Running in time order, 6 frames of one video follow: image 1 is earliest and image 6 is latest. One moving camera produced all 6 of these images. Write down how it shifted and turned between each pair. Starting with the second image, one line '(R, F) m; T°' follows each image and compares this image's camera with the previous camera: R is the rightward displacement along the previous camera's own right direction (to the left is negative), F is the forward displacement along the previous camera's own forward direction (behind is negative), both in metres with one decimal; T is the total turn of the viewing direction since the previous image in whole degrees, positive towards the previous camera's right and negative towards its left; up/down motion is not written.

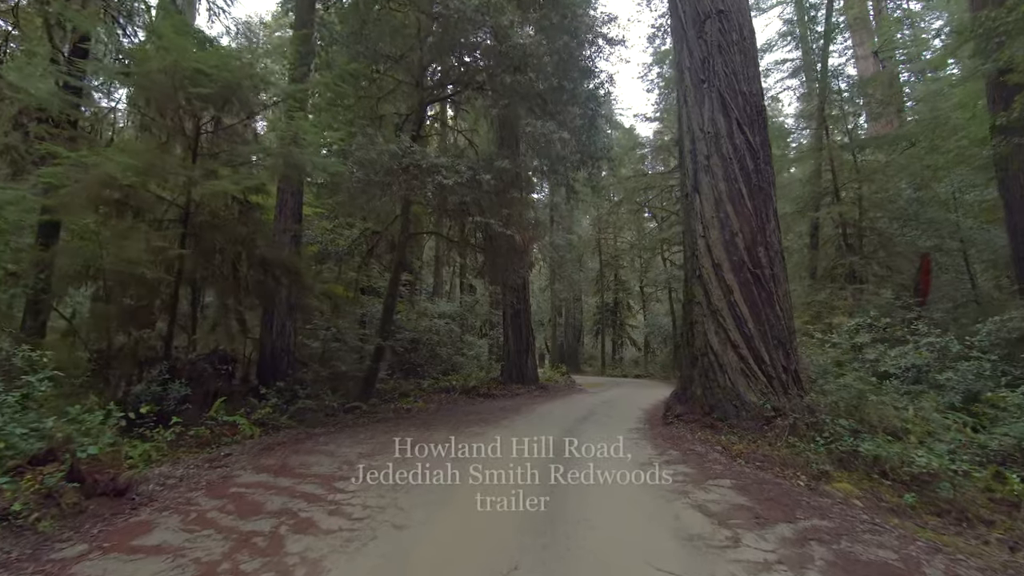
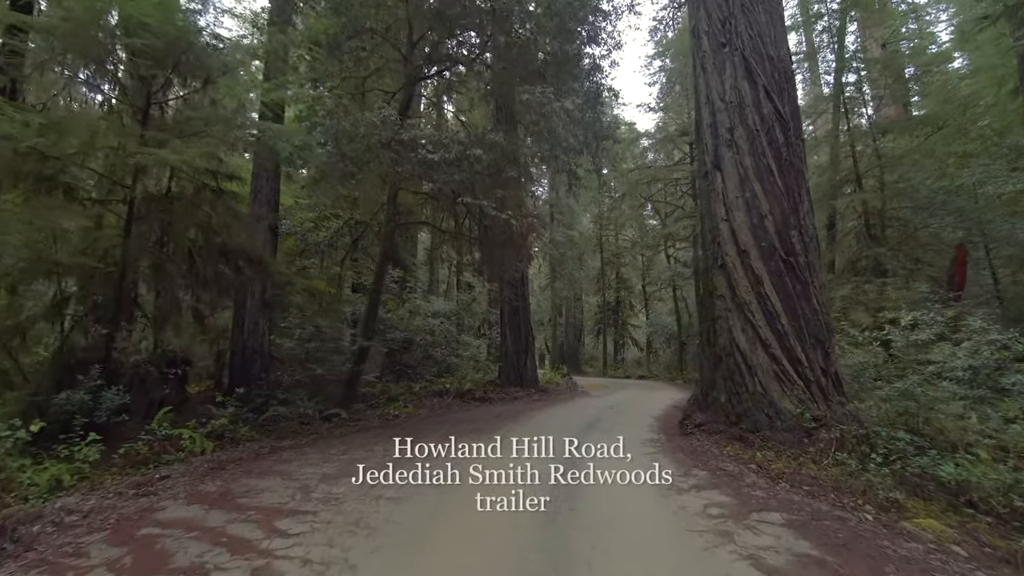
(+0.1, +1.1) m; 0°
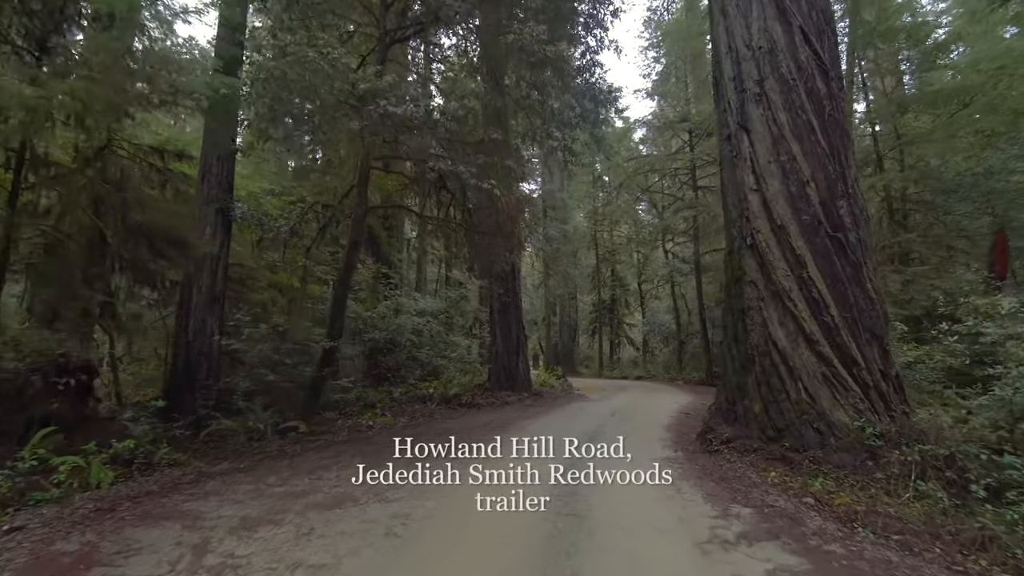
(+0.1, +1.4) m; +1°
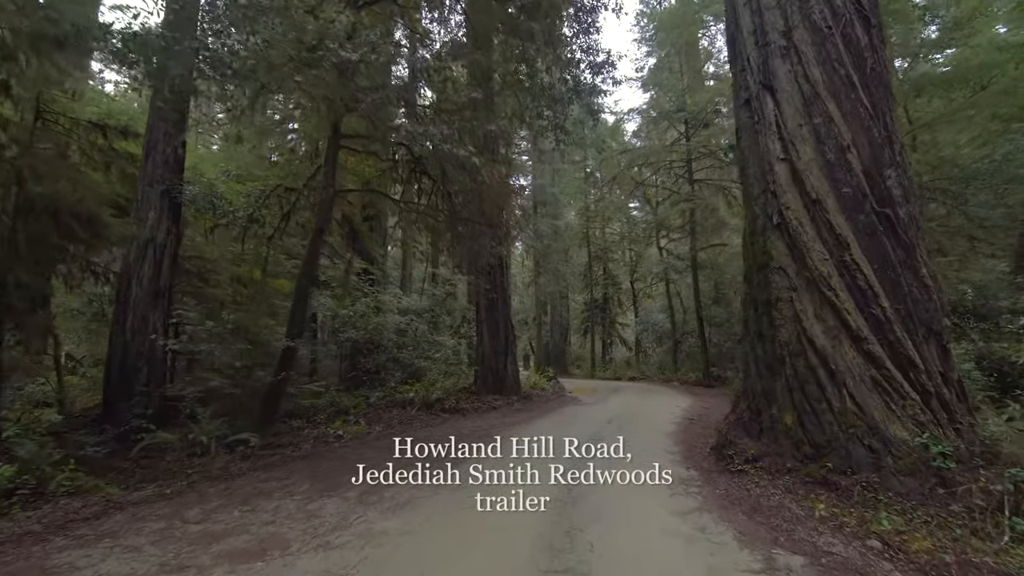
(+0.1, +1.0) m; +1°
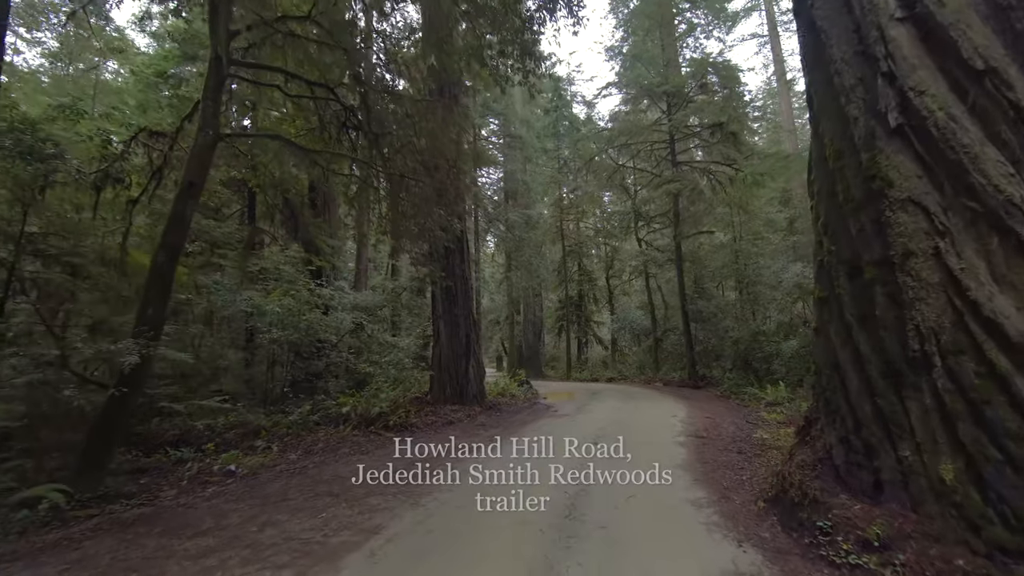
(+0.3, +2.3) m; +3°
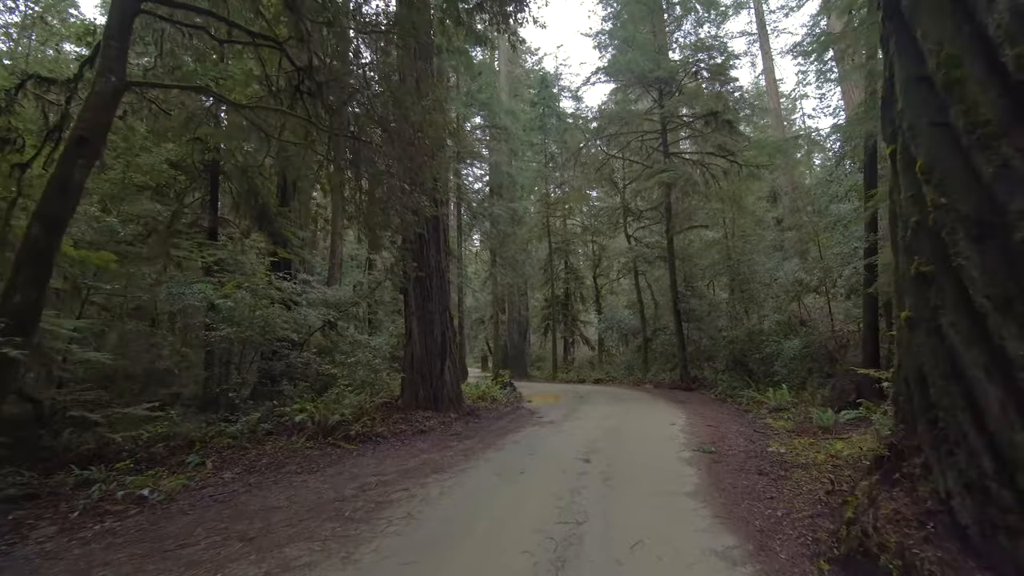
(+0.1, +1.2) m; +2°
